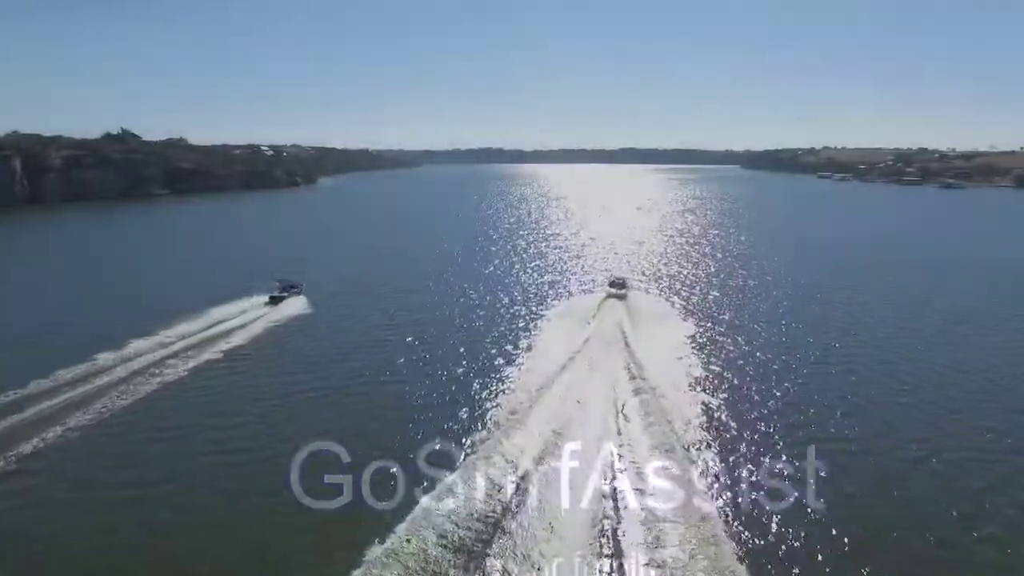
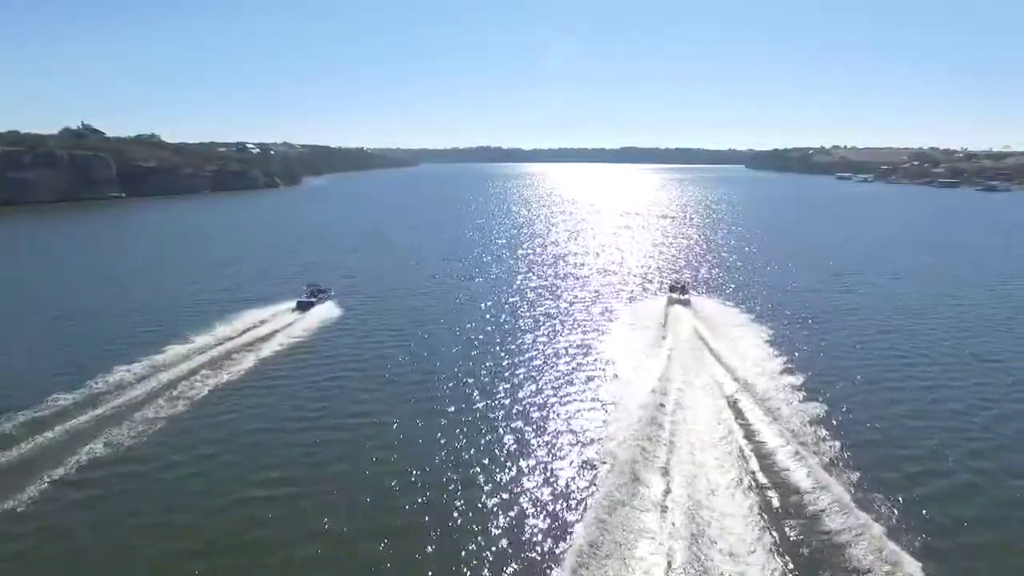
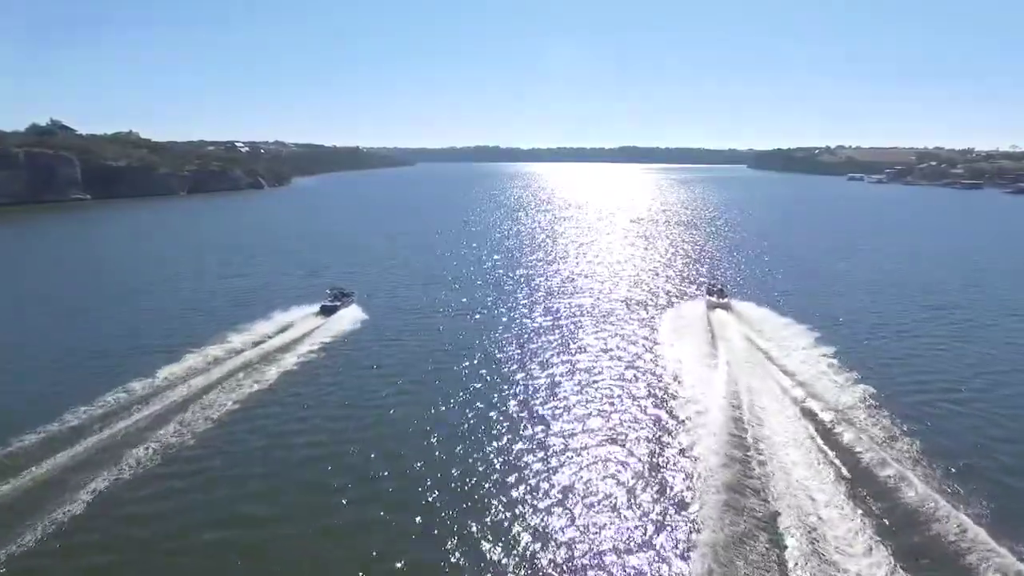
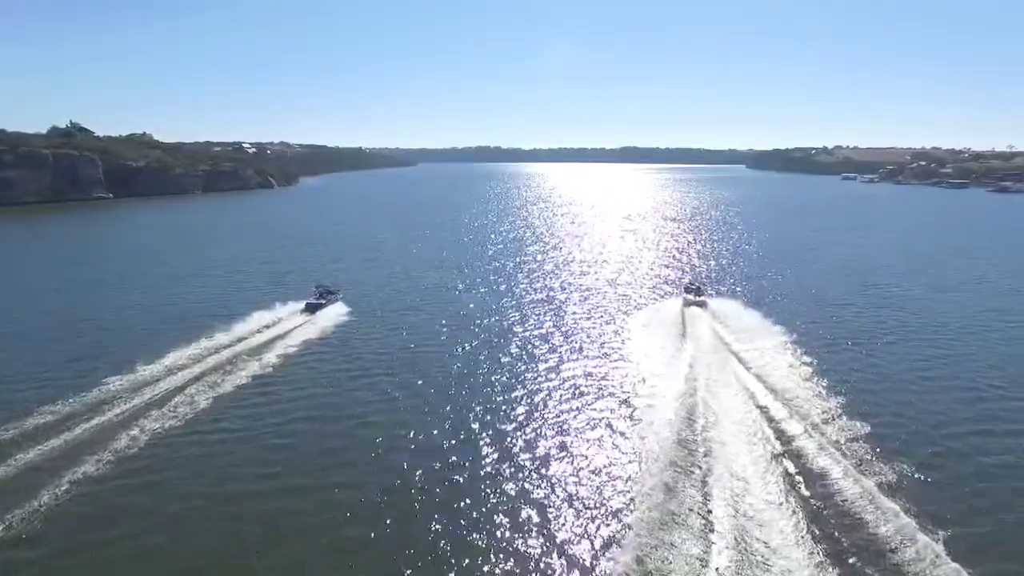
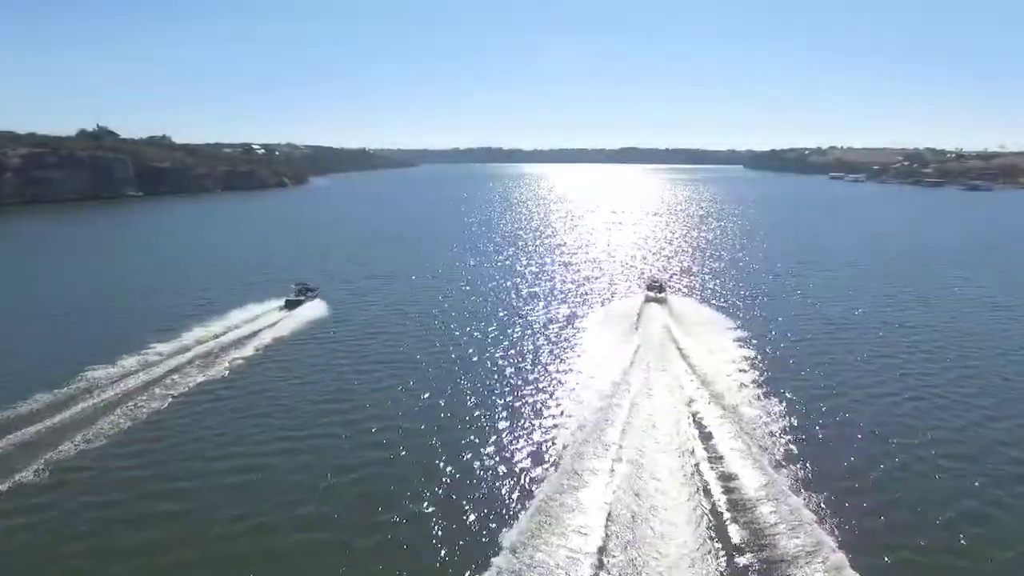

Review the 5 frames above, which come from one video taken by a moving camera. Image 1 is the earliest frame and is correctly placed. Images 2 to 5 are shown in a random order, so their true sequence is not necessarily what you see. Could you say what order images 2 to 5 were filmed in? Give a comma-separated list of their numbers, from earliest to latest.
5, 2, 4, 3
